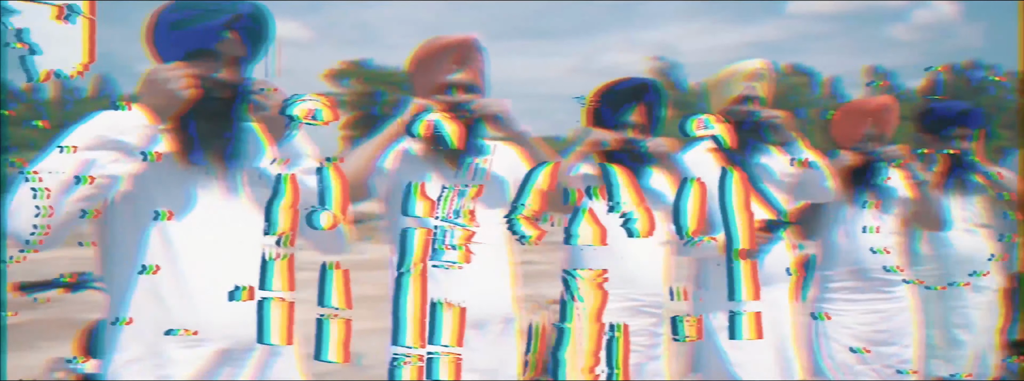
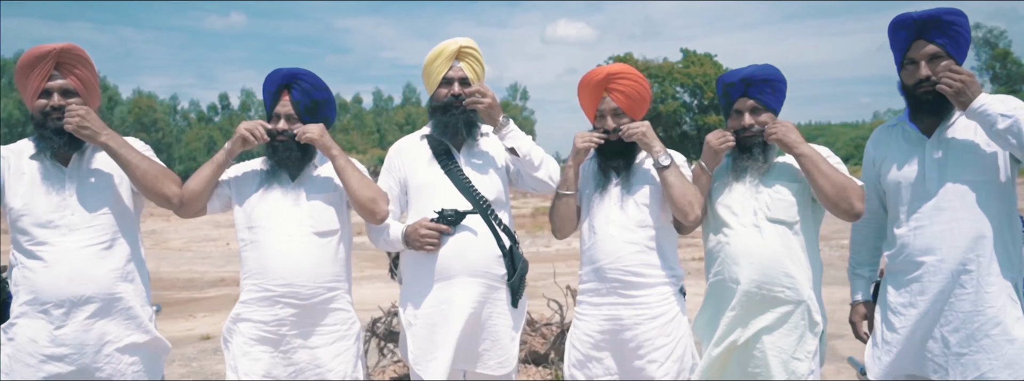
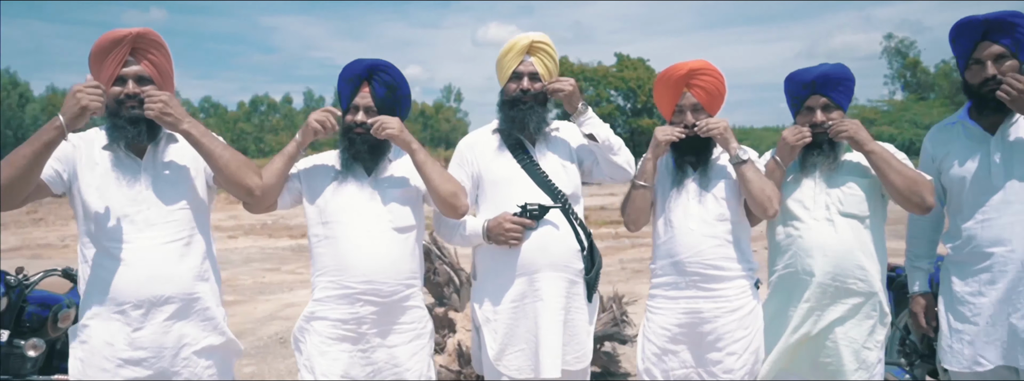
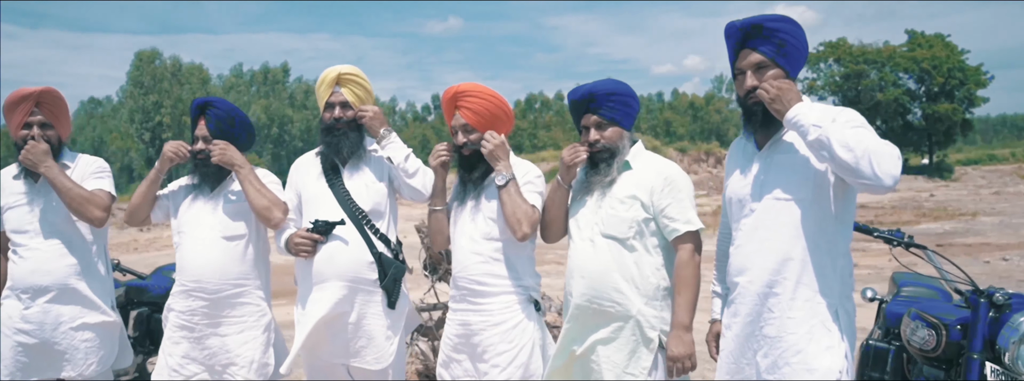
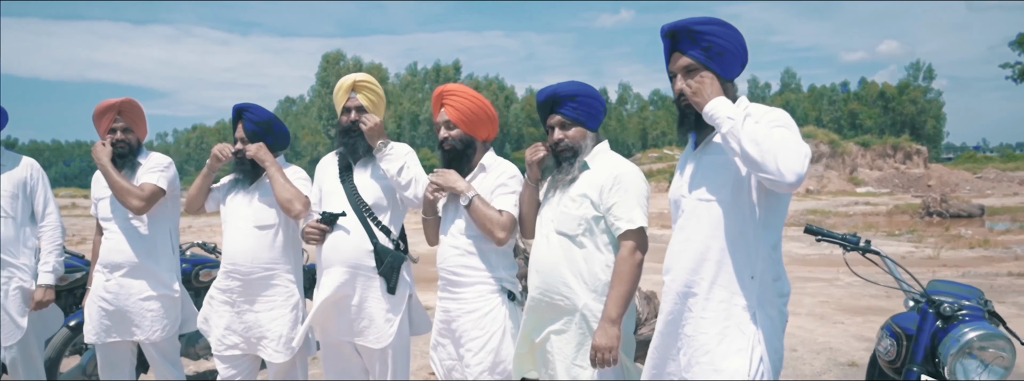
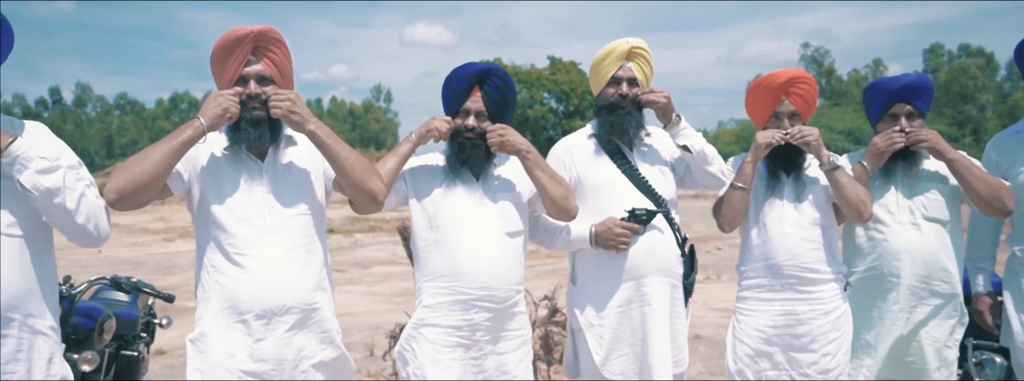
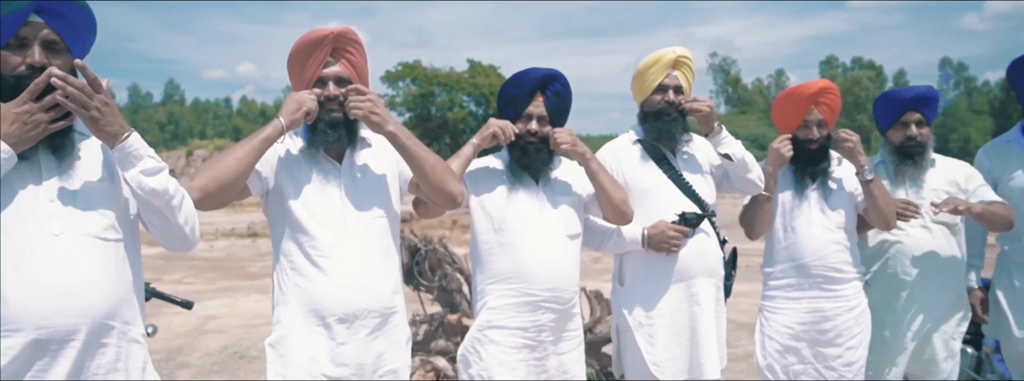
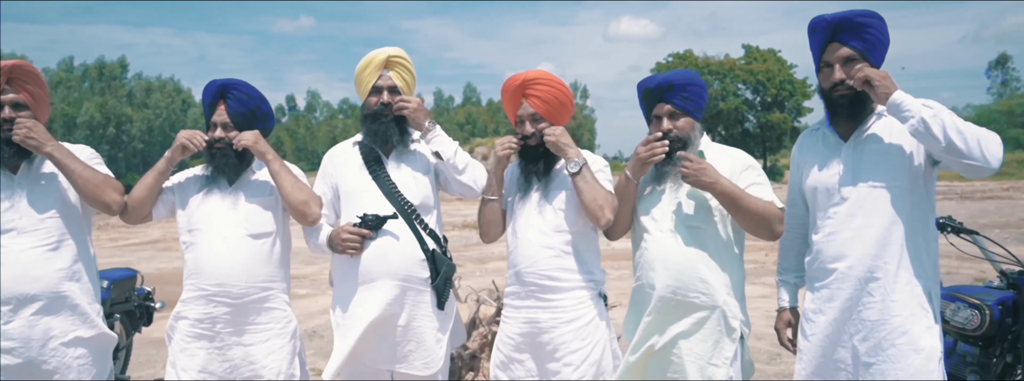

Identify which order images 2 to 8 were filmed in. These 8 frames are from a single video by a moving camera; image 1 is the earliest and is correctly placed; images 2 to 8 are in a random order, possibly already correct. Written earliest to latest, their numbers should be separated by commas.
7, 6, 3, 2, 8, 4, 5
